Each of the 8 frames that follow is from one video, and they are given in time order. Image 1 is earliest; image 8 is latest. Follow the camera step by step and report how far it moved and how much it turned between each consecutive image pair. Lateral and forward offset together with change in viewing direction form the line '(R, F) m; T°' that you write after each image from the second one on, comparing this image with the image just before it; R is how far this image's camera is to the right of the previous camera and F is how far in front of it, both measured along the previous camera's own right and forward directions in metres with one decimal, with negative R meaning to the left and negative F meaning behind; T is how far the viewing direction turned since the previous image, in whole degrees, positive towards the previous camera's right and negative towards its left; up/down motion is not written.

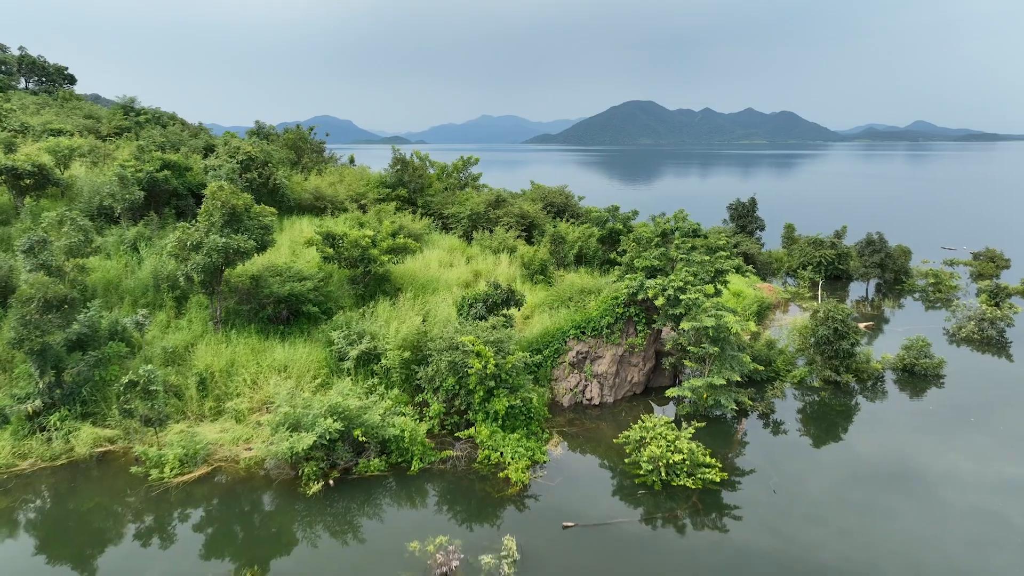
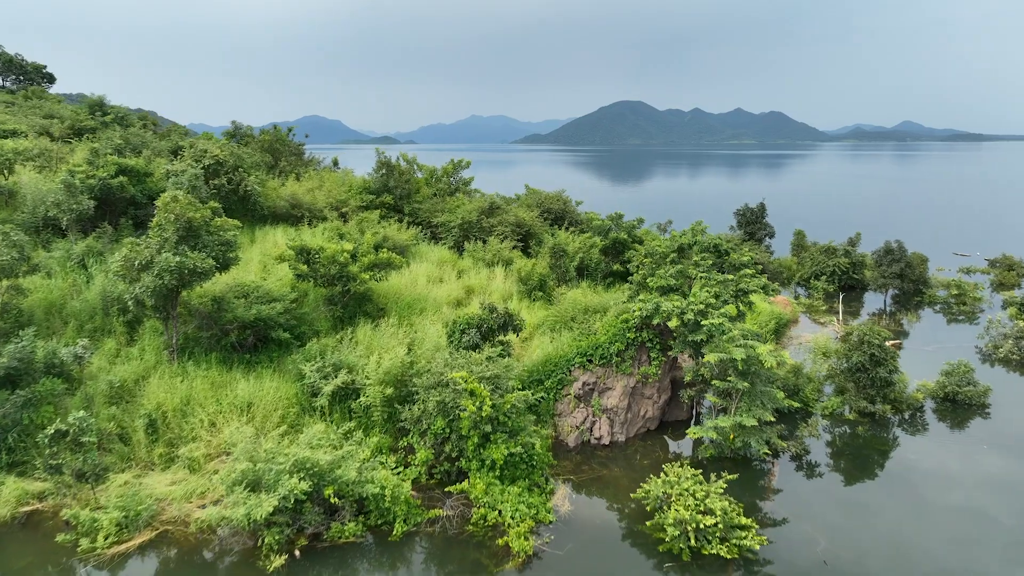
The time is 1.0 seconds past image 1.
(-0.1, +1.1) m; +1°
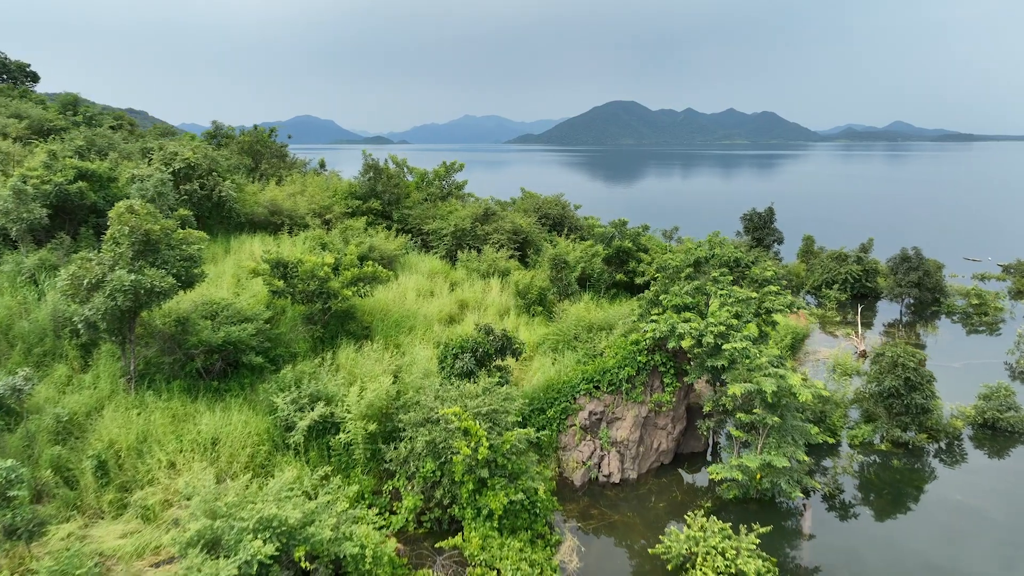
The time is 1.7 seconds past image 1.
(-0.1, +0.8) m; +1°
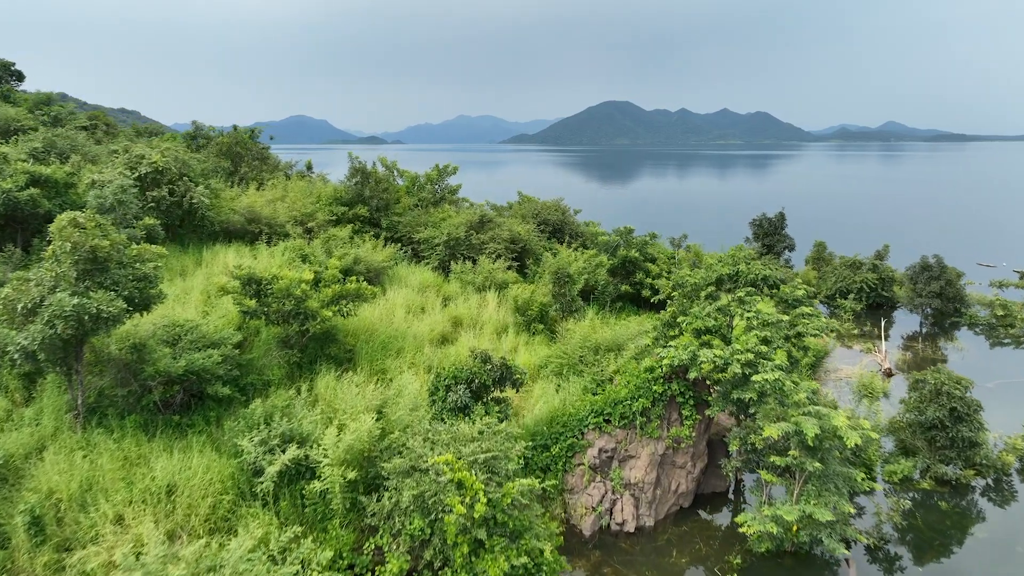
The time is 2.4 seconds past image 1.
(0.0, +0.8) m; 0°
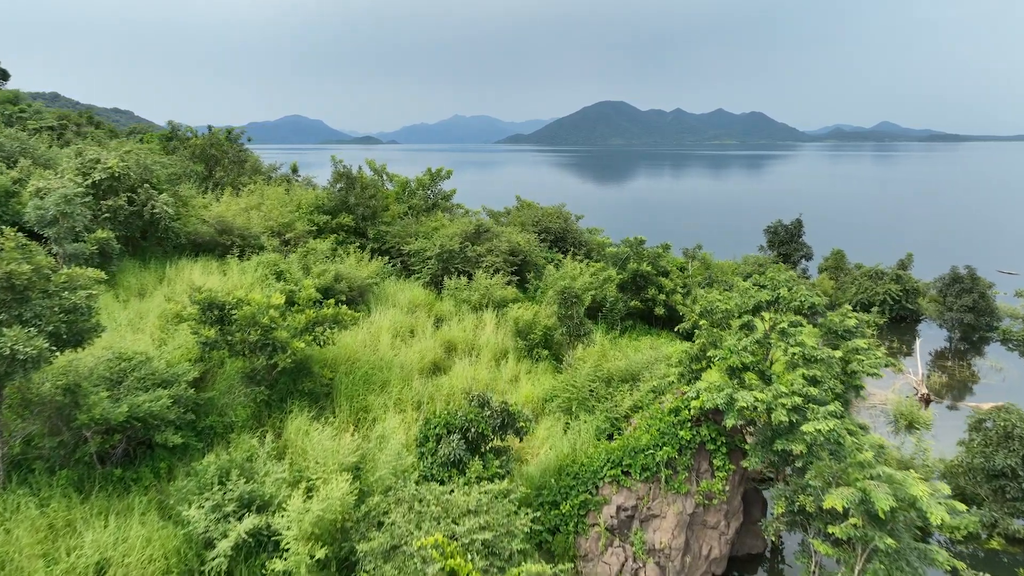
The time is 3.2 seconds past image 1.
(-0.1, +1.0) m; 0°
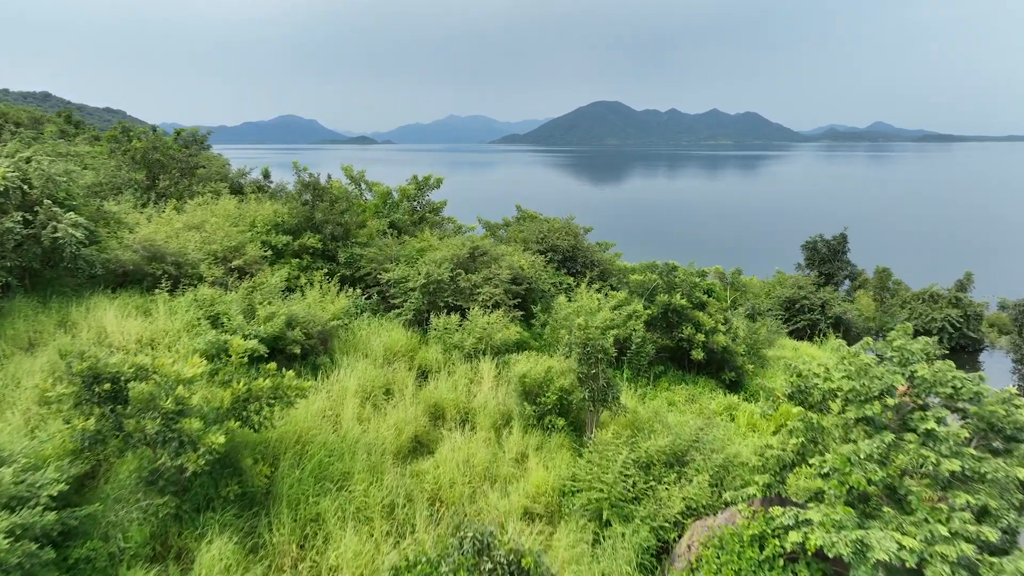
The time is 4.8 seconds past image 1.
(-0.1, +1.8) m; 0°
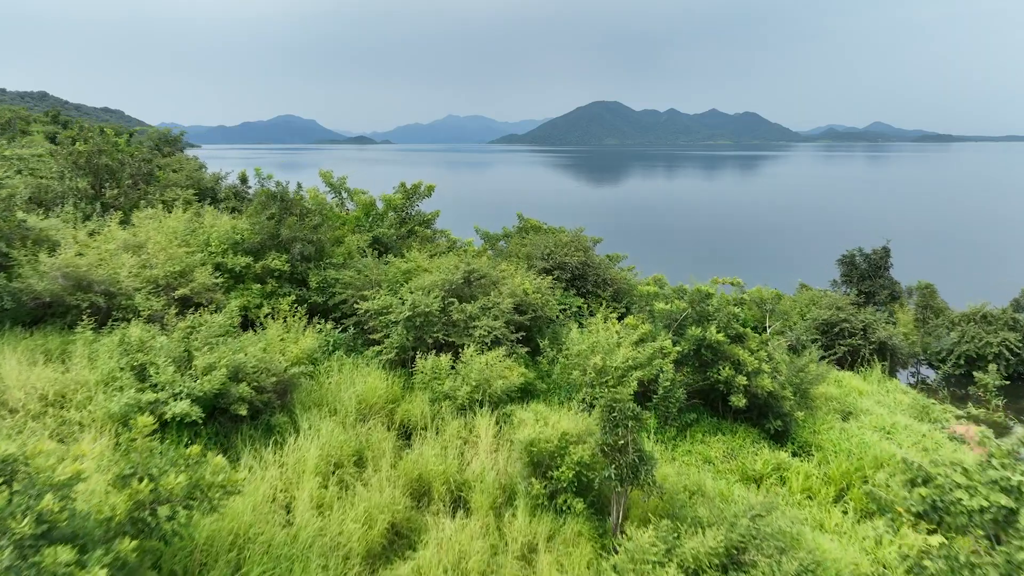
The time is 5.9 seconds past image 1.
(0.0, +1.3) m; 0°
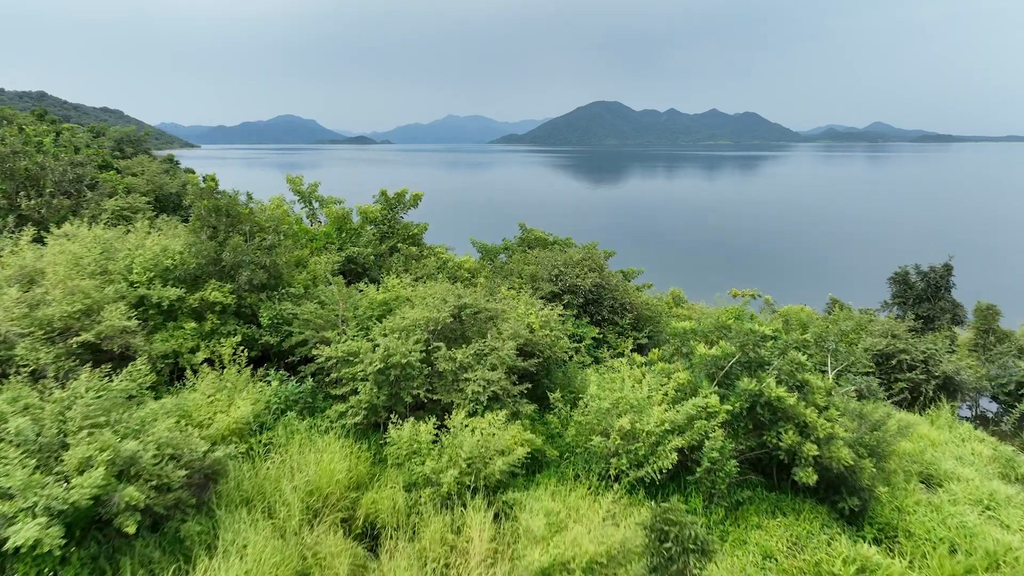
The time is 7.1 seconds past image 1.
(0.0, +1.5) m; 0°
